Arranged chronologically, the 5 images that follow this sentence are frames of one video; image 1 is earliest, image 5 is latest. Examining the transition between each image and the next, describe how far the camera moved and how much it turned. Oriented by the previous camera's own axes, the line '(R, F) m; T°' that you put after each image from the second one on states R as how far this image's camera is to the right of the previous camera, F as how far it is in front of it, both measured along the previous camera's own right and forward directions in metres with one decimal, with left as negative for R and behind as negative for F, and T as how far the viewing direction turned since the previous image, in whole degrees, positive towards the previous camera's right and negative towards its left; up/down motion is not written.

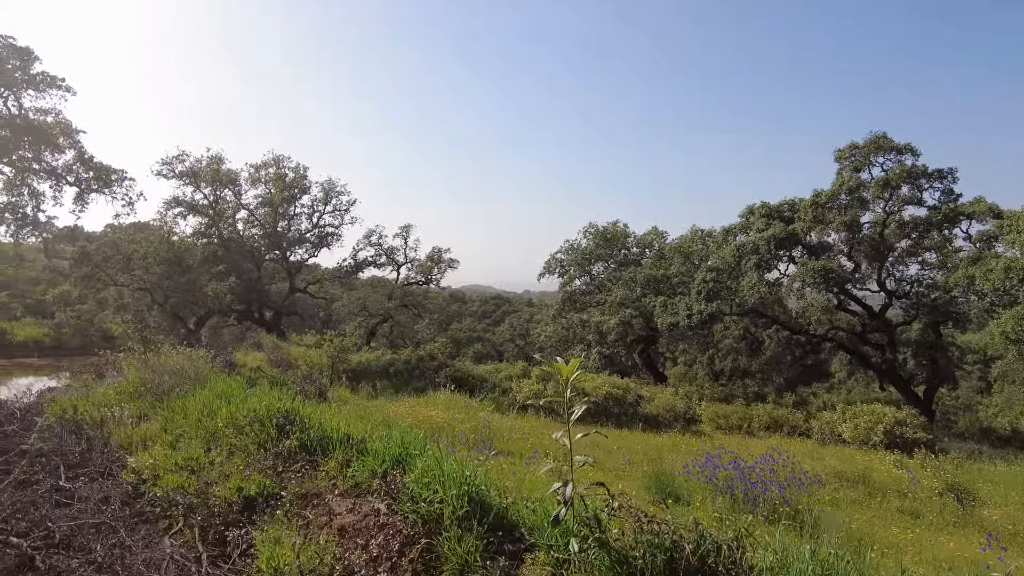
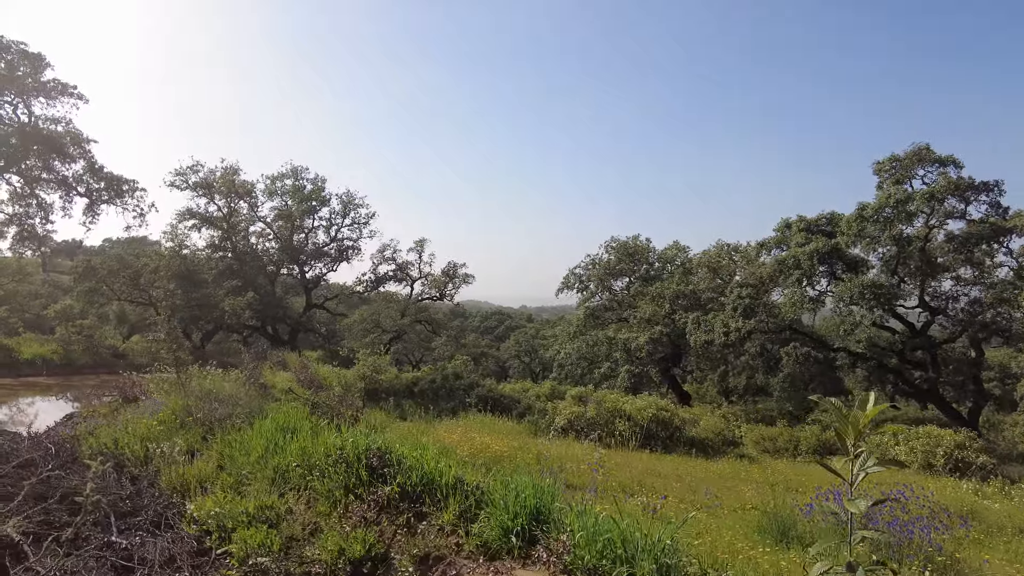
(-1.0, +0.6) m; 0°
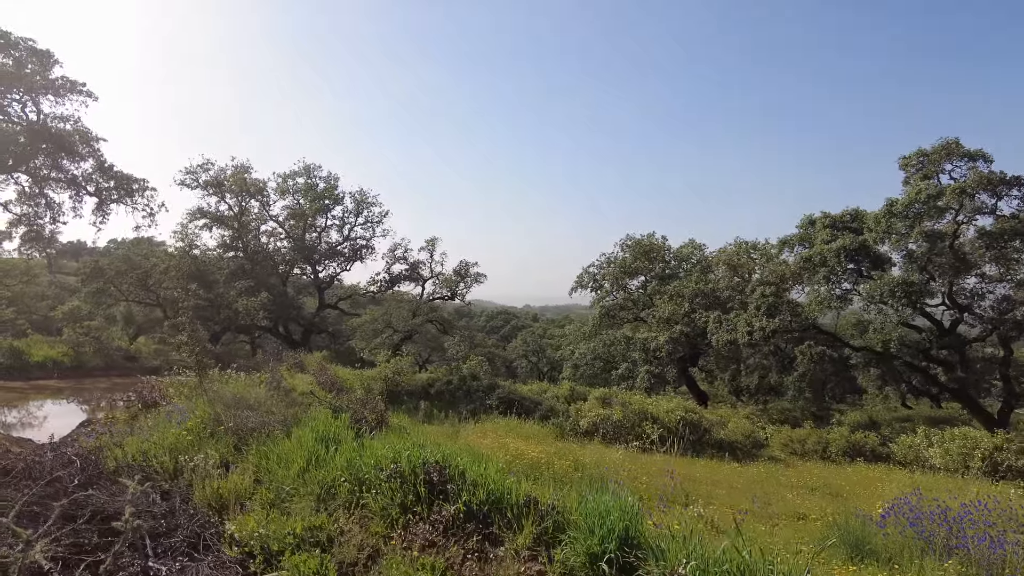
(-0.4, +0.3) m; 0°
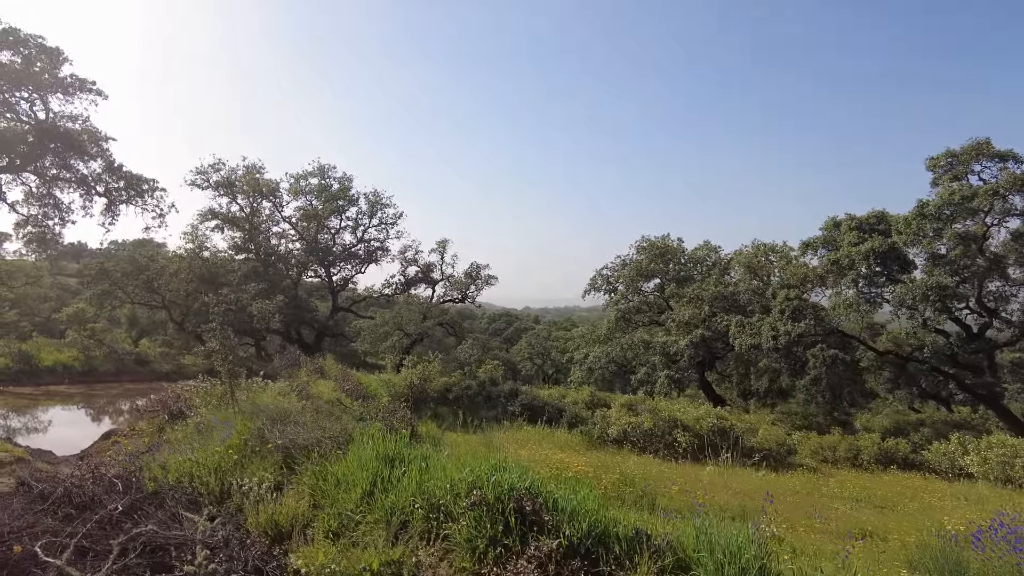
(-0.6, +0.3) m; 0°
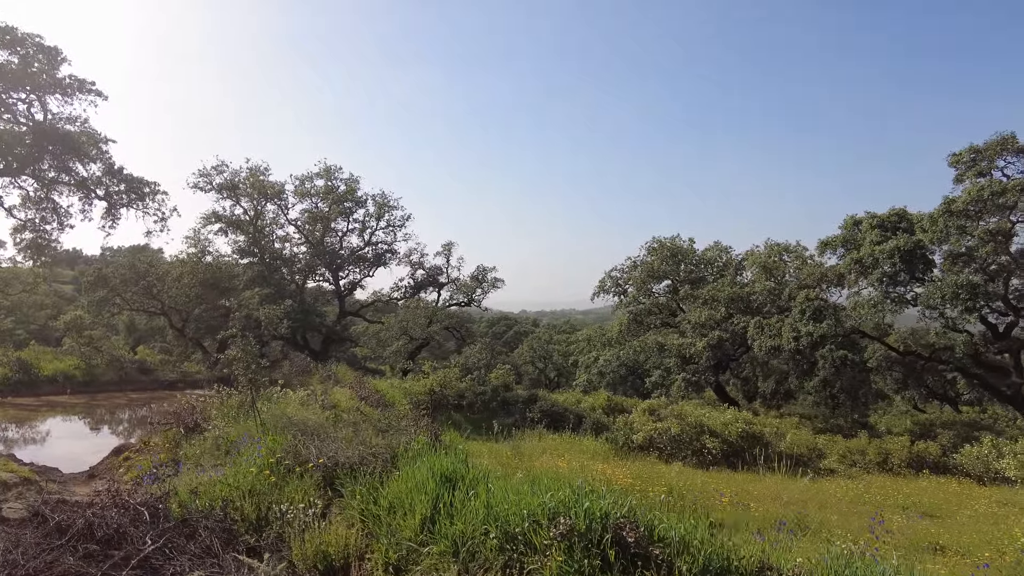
(-0.5, +0.4) m; 0°
